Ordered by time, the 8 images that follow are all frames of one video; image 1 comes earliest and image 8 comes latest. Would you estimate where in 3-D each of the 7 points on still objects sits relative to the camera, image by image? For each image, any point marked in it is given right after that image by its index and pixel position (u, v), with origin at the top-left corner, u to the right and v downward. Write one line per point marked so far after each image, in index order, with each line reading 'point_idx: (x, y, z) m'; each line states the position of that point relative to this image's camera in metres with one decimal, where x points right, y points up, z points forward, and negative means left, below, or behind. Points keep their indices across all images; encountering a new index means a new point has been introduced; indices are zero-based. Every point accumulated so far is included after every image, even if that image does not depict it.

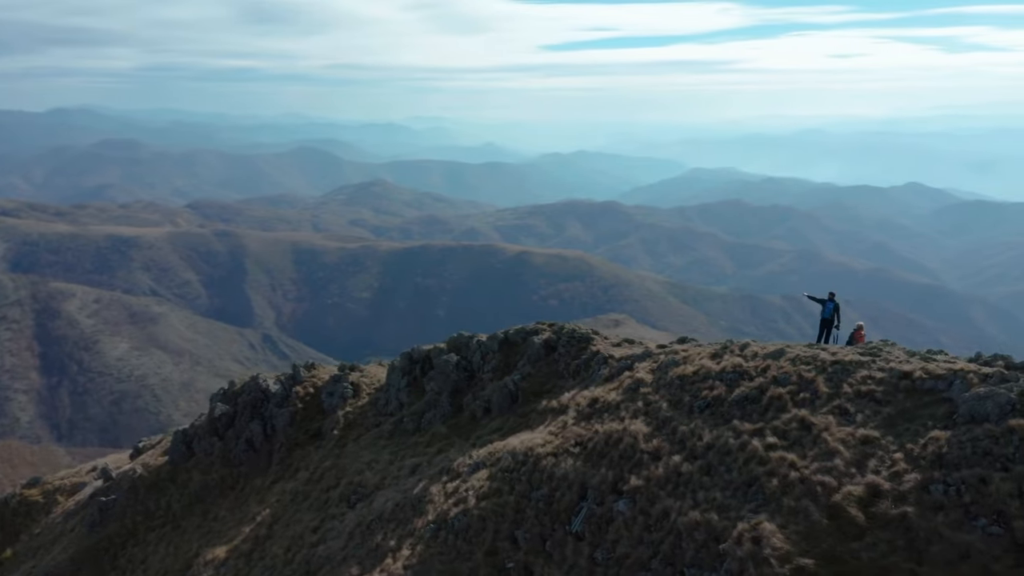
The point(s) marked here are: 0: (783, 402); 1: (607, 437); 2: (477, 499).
0: (+5.1, -2.1, +16.3) m
1: (+2.0, -3.2, +18.6) m
2: (-0.8, -4.8, +19.9) m
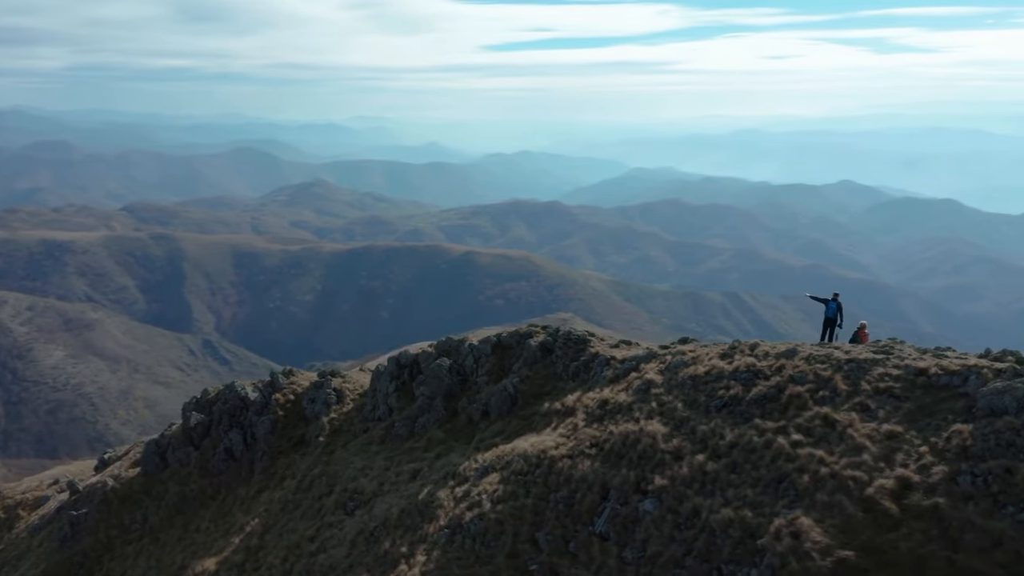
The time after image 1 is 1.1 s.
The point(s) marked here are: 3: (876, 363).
0: (+5.6, -2.1, +16.8) m
1: (+2.4, -3.2, +19.0) m
2: (-0.5, -4.9, +20.0) m
3: (+7.3, -1.5, +17.2) m
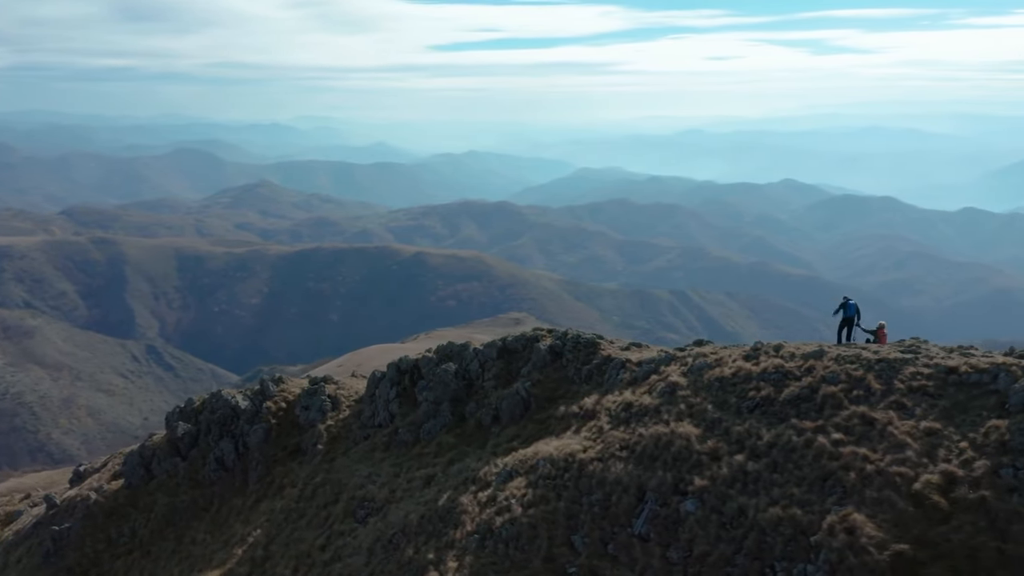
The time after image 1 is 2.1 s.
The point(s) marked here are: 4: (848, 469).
0: (+6.4, -2.2, +17.3) m
1: (+3.1, -3.3, +19.3) m
2: (+0.2, -5.0, +20.2) m
3: (+8.1, -1.5, +17.8) m
4: (+6.0, -3.2, +15.8) m
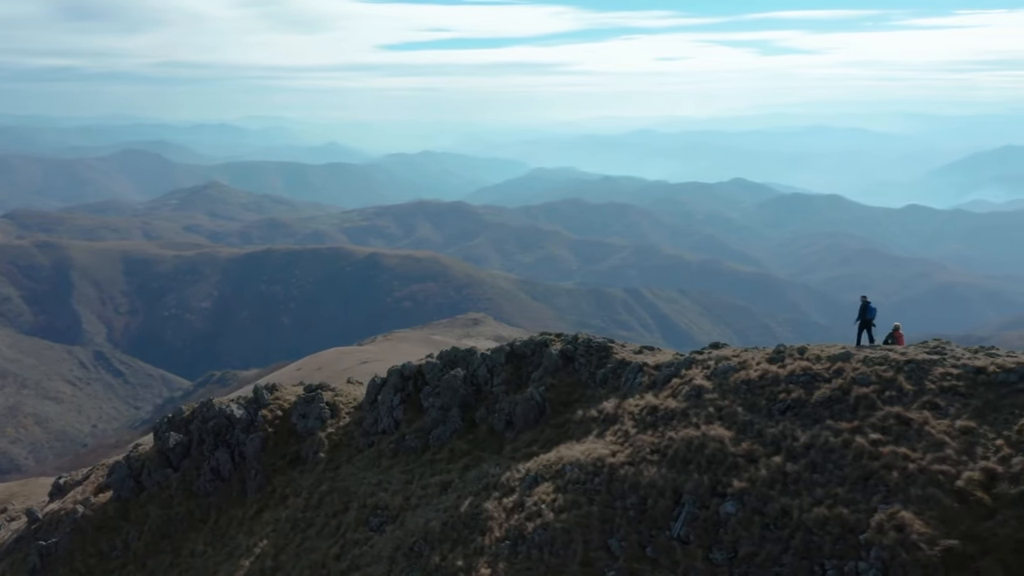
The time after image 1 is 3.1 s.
0: (+7.3, -2.3, +17.9) m
1: (+3.9, -3.5, +19.6) m
2: (+1.0, -5.2, +20.4) m
3: (+8.9, -1.6, +18.4) m
4: (+7.0, -3.3, +16.3) m
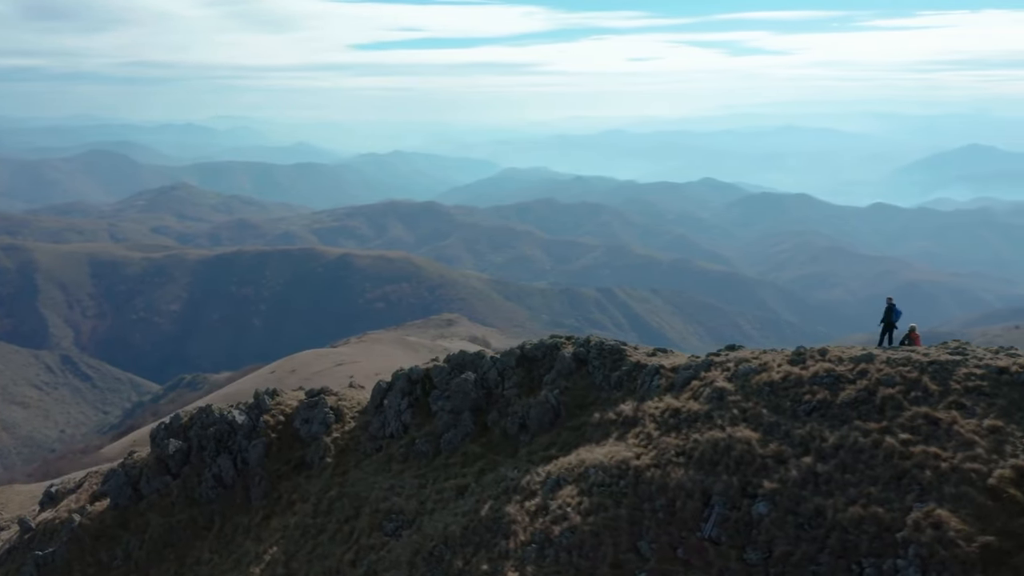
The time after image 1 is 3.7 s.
0: (+8.0, -2.4, +18.2) m
1: (+4.5, -3.5, +19.9) m
2: (+1.6, -5.3, +20.5) m
3: (+9.5, -1.6, +18.9) m
4: (+7.7, -3.4, +16.6) m
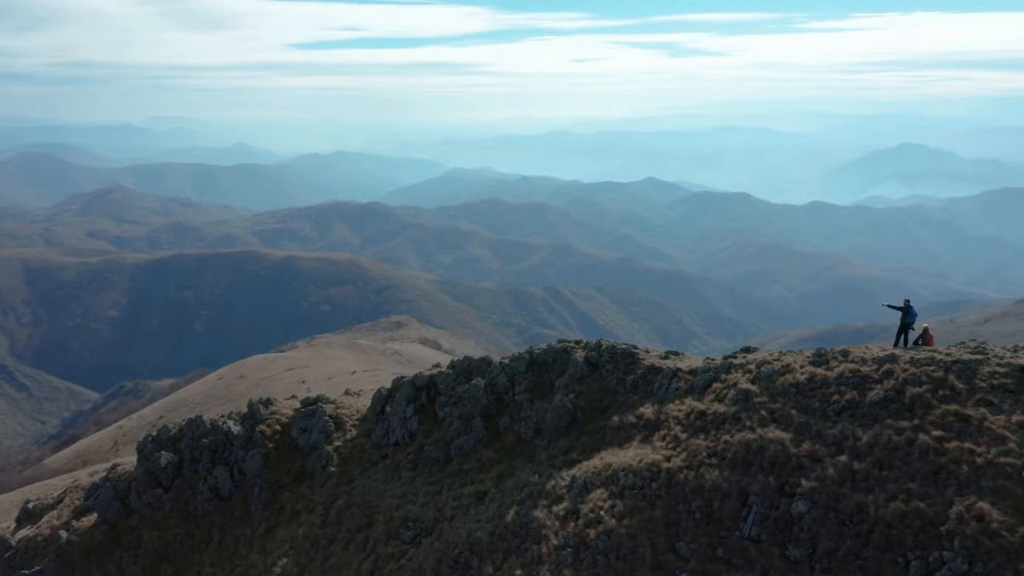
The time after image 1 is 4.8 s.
0: (+8.9, -2.4, +19.0) m
1: (+5.4, -3.7, +20.4) m
2: (+2.4, -5.4, +20.8) m
3: (+10.4, -1.7, +19.7) m
4: (+8.8, -3.5, +17.4) m
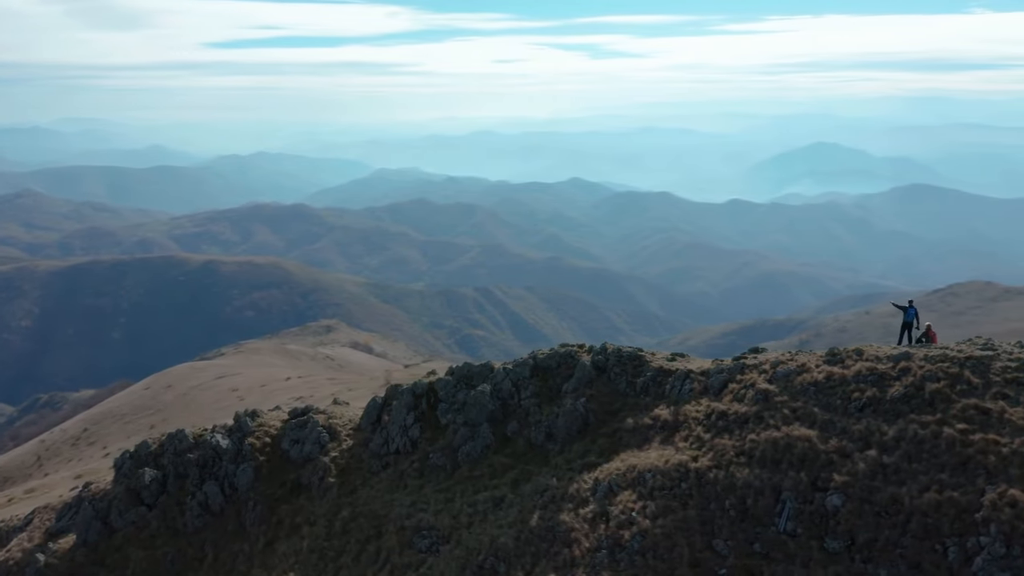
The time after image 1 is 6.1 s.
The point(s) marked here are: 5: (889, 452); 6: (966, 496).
0: (+9.9, -2.5, +20.1) m
1: (+6.2, -3.8, +21.2) m
2: (+3.3, -5.6, +21.3) m
3: (+11.3, -1.7, +20.9) m
4: (+9.9, -3.5, +18.5) m
5: (+8.4, -3.6, +19.5) m
6: (+9.2, -4.3, +17.9) m
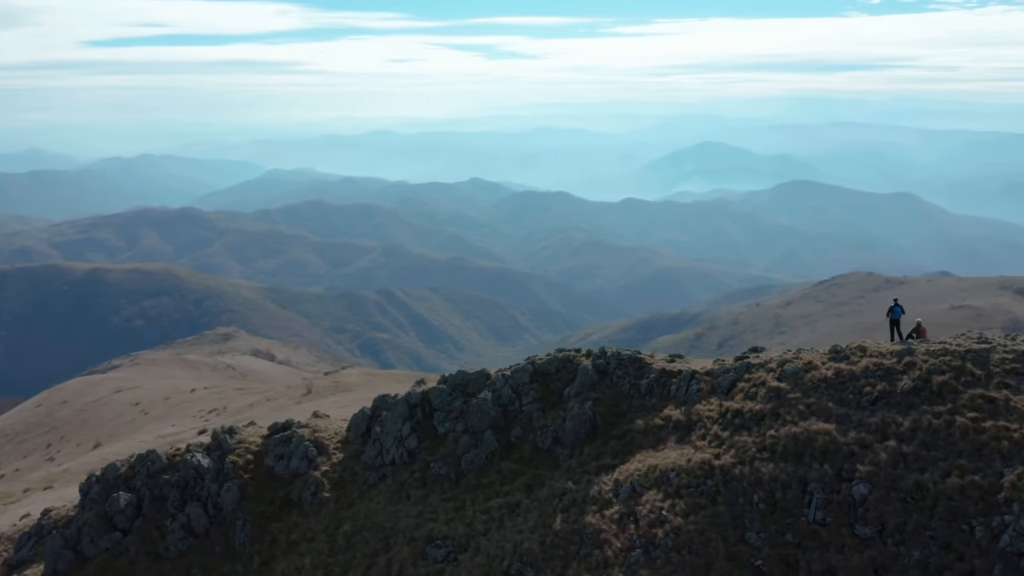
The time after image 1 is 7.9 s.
0: (+10.8, -2.4, +21.7) m
1: (+7.1, -3.8, +22.3) m
2: (+4.2, -5.7, +22.1) m
3: (+12.1, -1.6, +22.7) m
4: (+11.0, -3.5, +20.1) m
5: (+9.4, -3.7, +20.9) m
6: (+10.5, -4.3, +19.4) m
